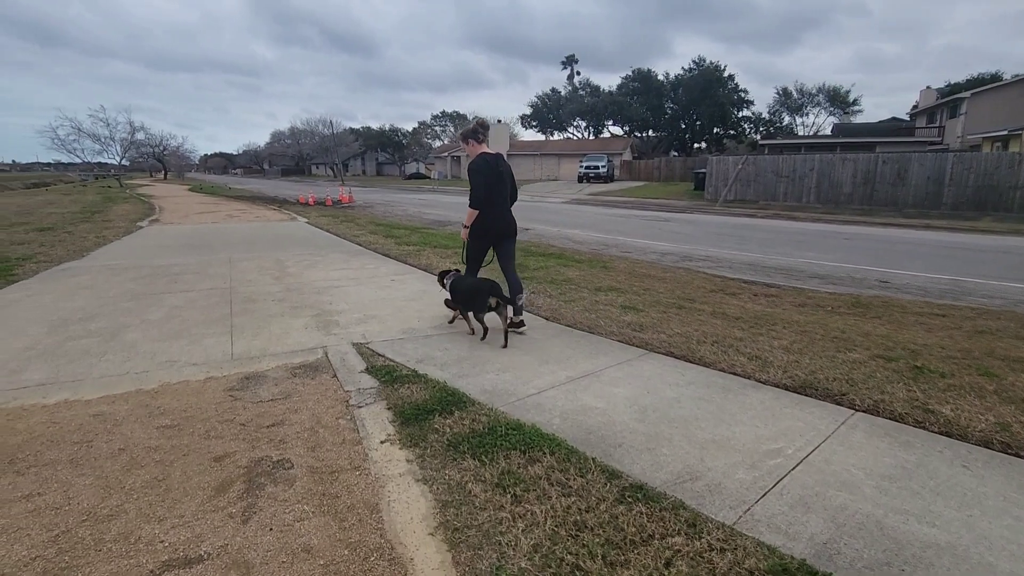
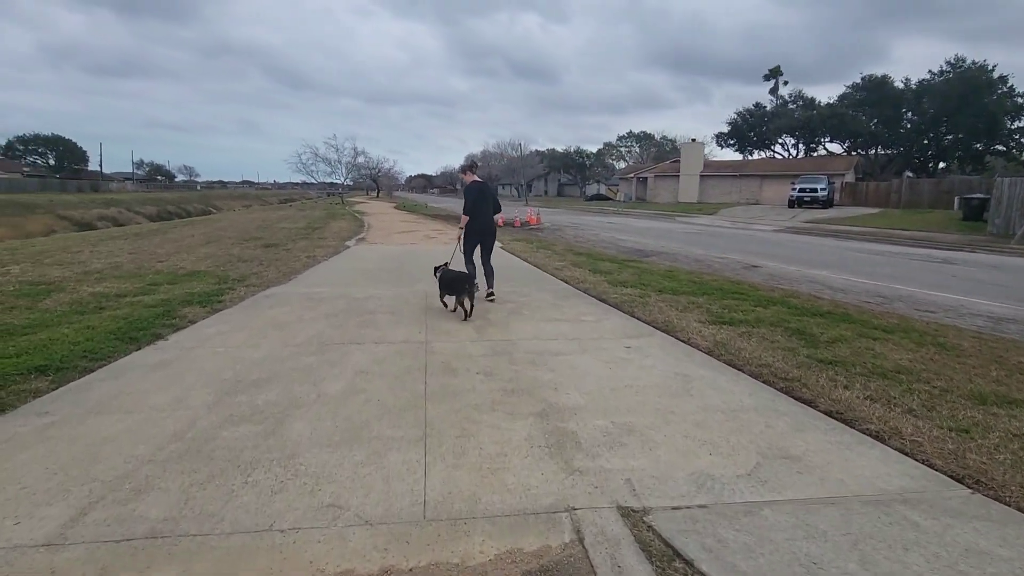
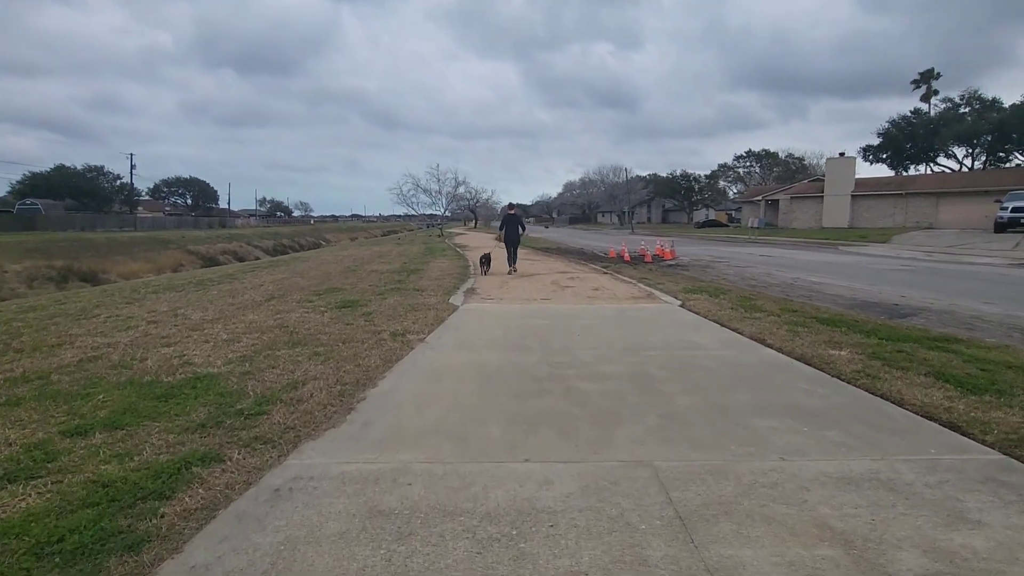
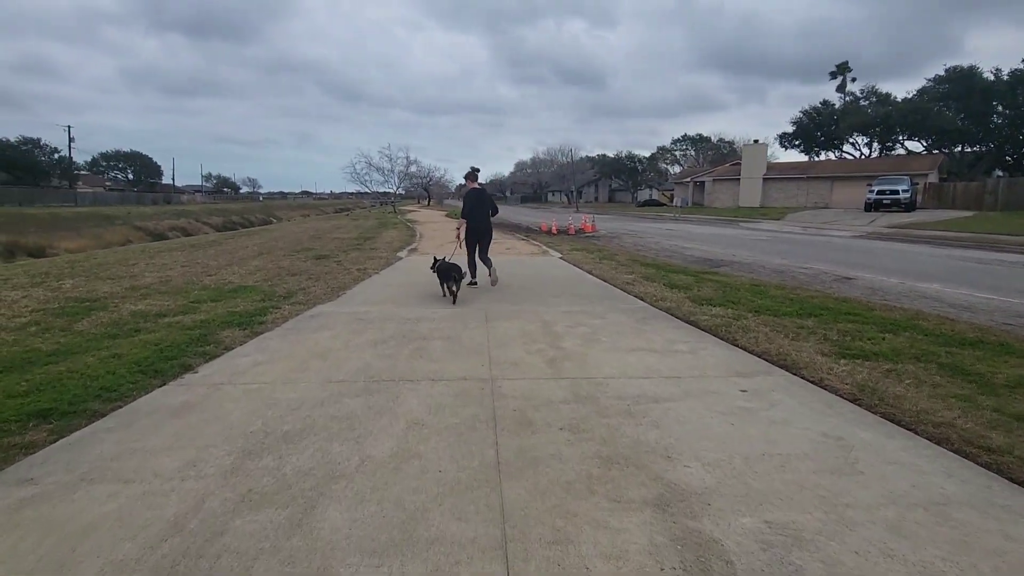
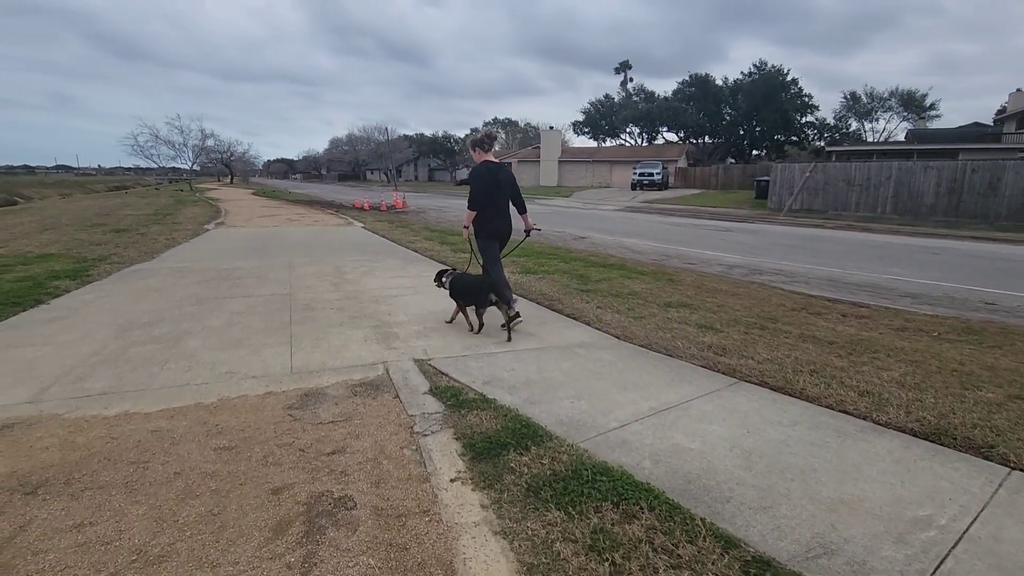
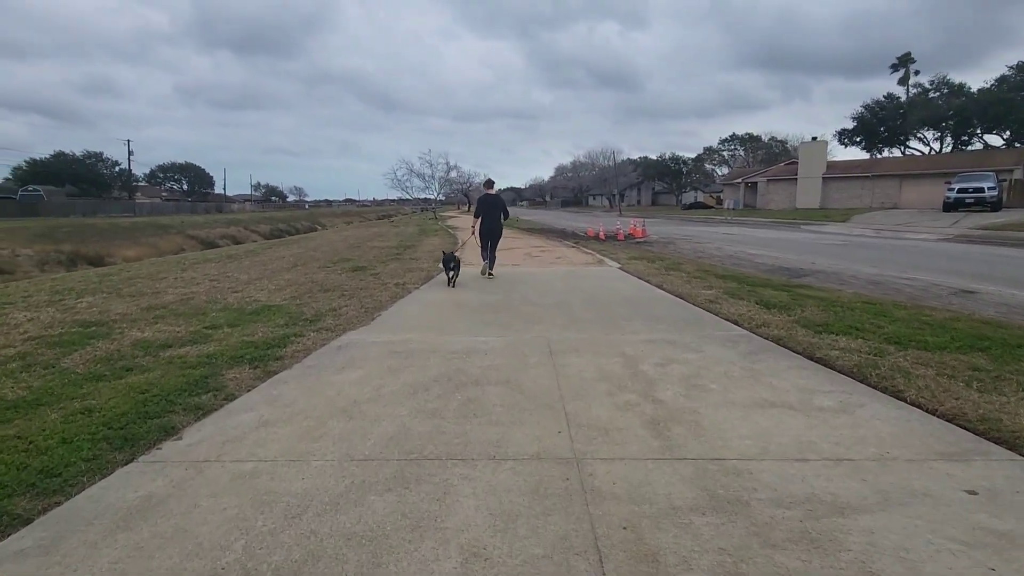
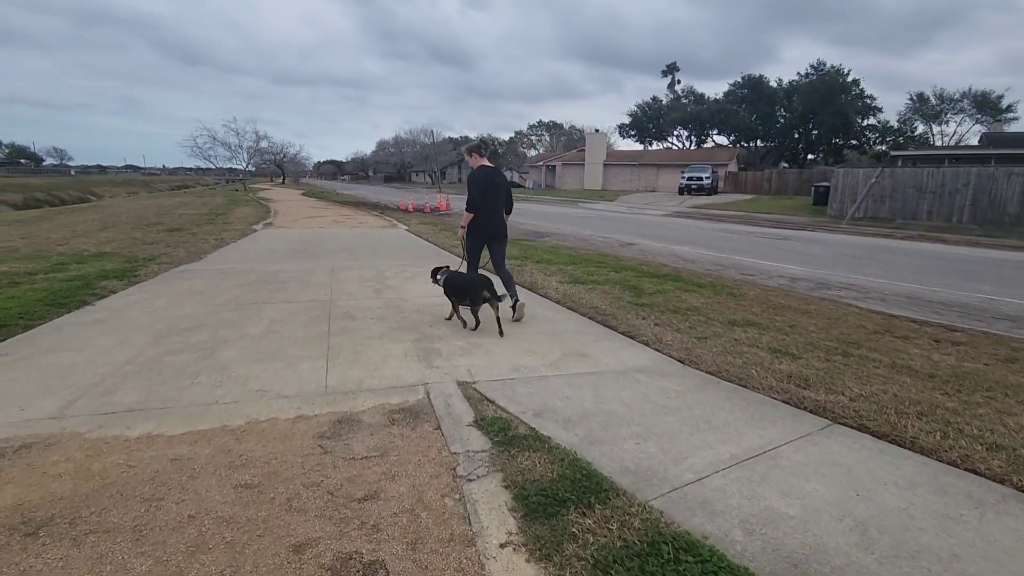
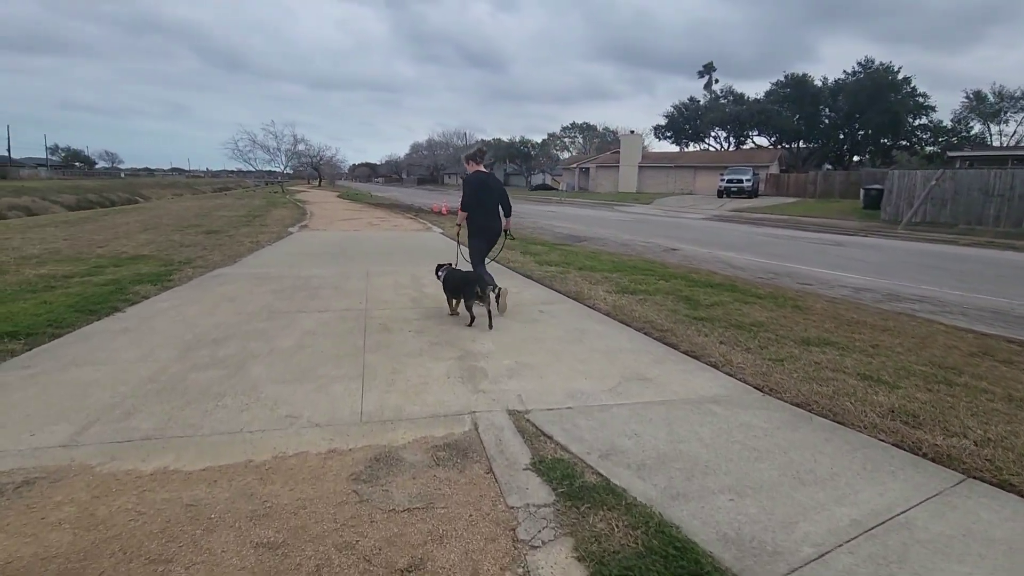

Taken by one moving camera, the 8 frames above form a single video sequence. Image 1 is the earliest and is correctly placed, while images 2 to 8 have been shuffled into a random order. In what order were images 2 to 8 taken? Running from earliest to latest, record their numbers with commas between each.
5, 7, 8, 2, 4, 6, 3
